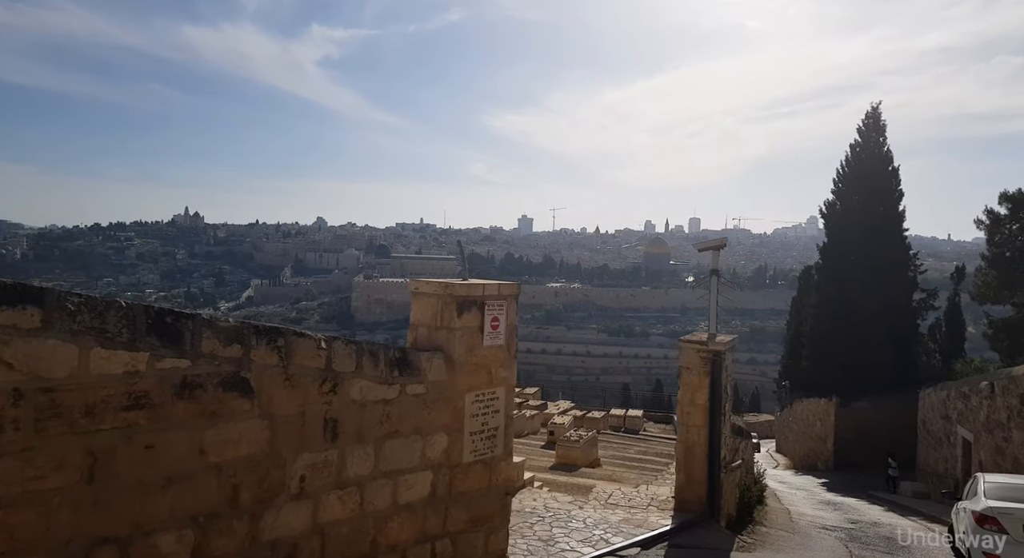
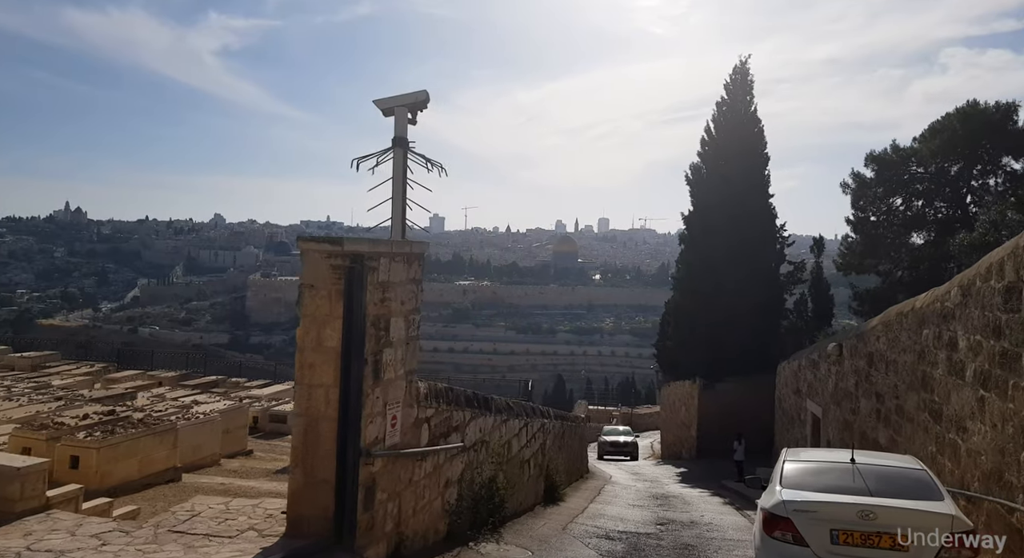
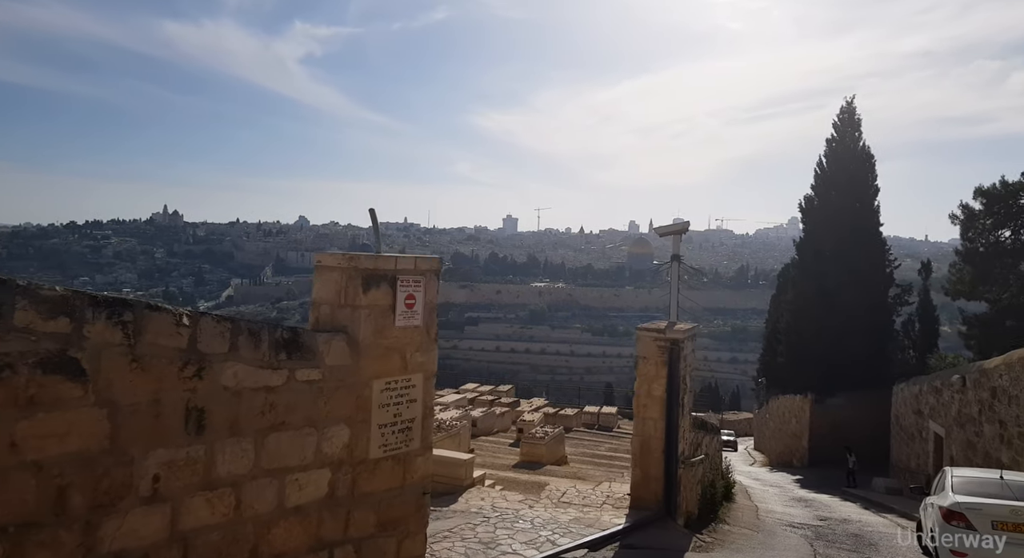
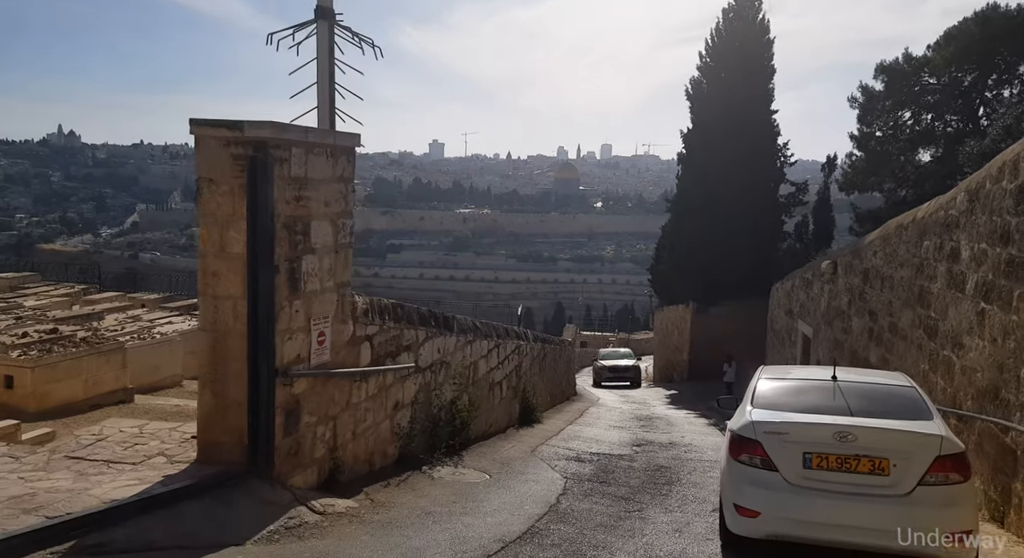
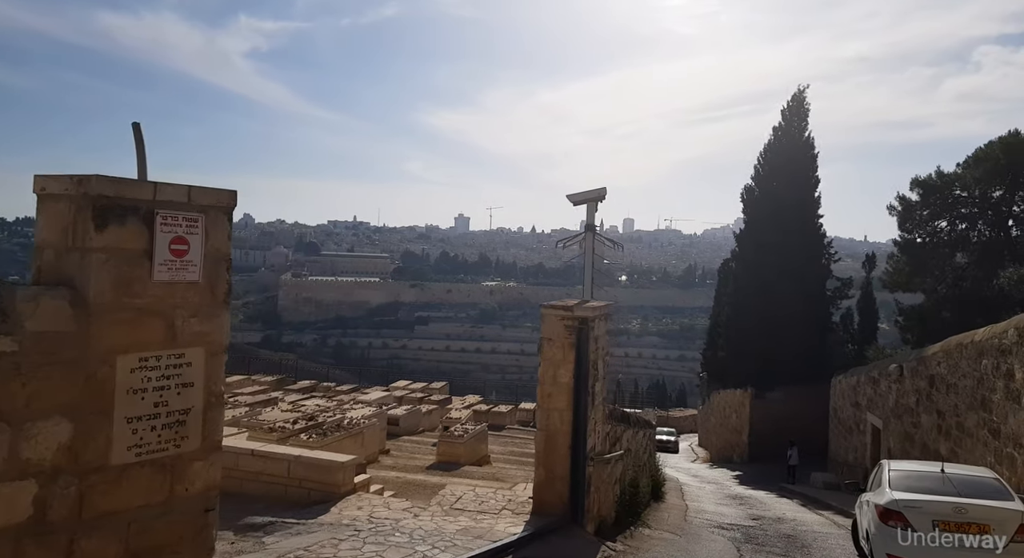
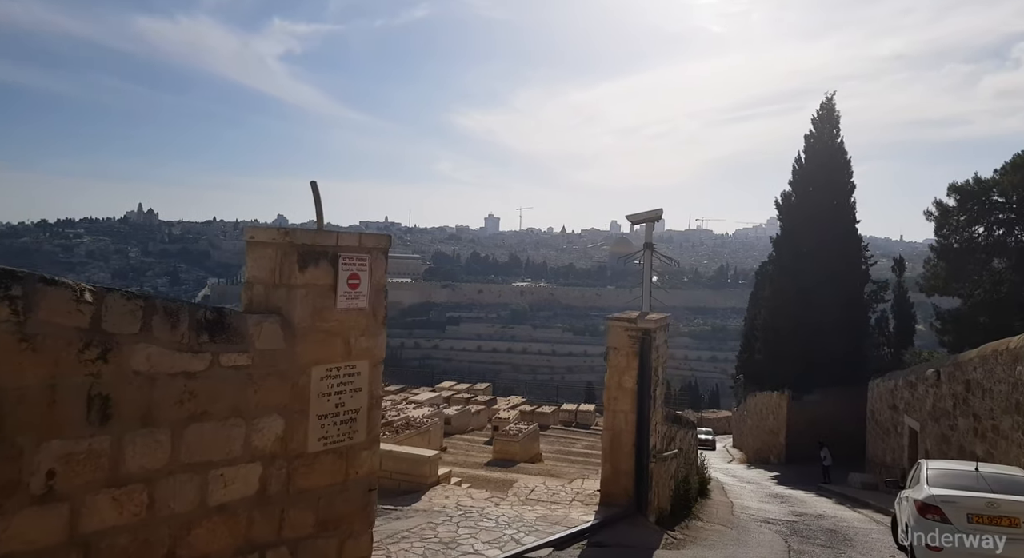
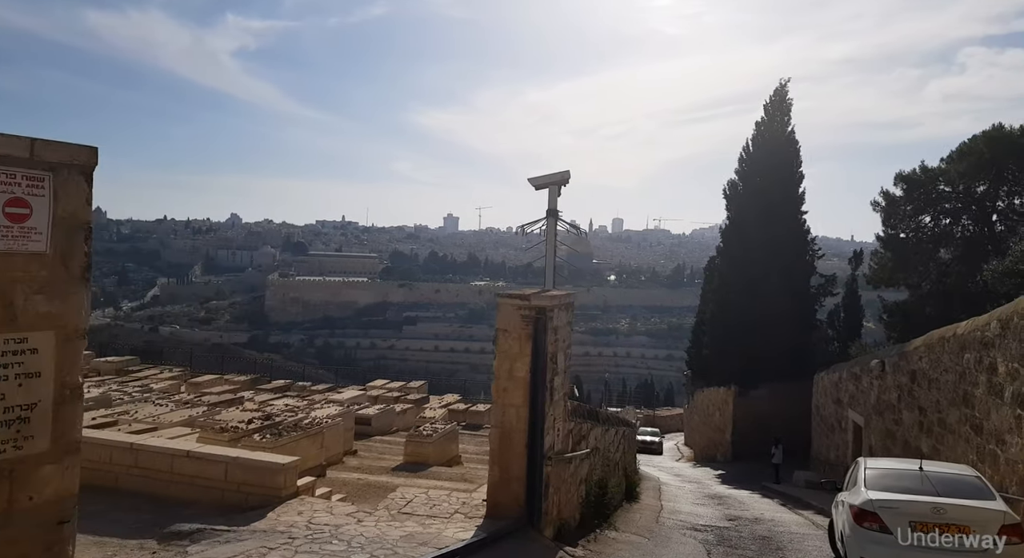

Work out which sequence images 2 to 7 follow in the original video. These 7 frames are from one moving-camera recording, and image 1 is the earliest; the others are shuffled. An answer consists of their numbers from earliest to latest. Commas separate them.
3, 6, 5, 7, 2, 4
